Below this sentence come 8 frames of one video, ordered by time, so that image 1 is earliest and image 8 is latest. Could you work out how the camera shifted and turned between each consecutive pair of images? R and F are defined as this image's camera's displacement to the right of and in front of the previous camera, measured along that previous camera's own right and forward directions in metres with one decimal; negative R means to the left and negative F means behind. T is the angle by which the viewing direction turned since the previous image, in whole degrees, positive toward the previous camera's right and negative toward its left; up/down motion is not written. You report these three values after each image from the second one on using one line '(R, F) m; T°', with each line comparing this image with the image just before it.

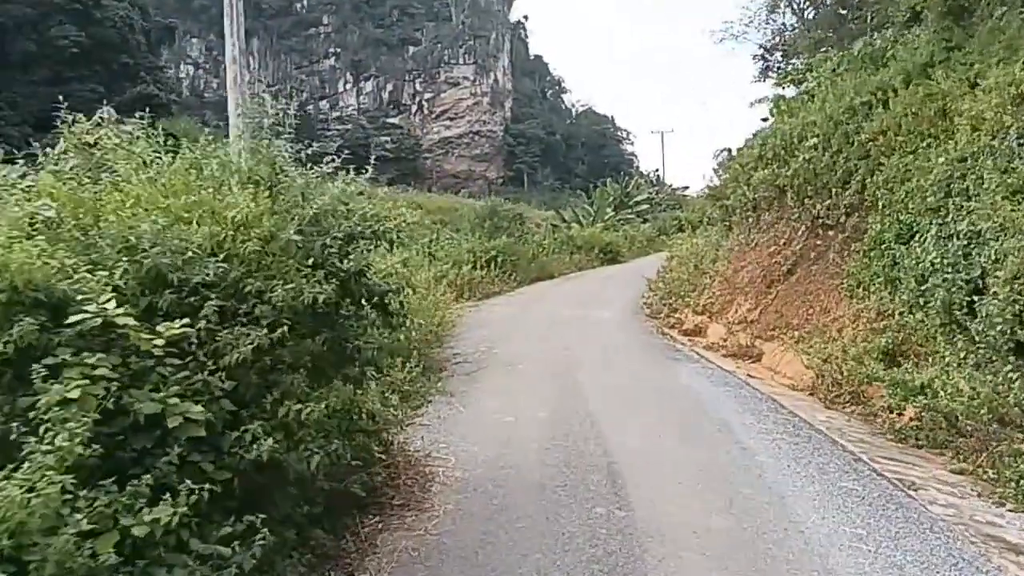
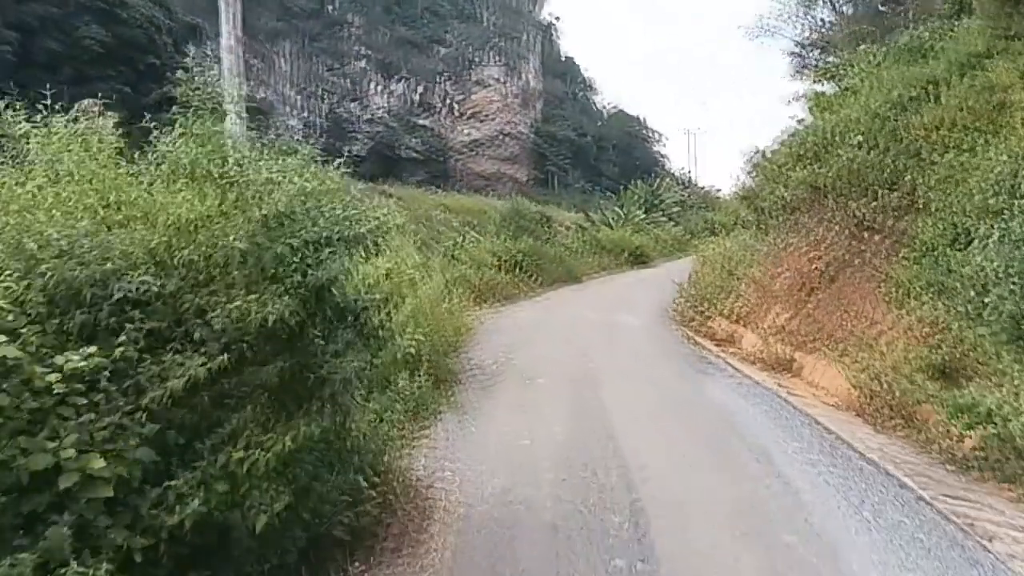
(+0.1, +0.6) m; -2°
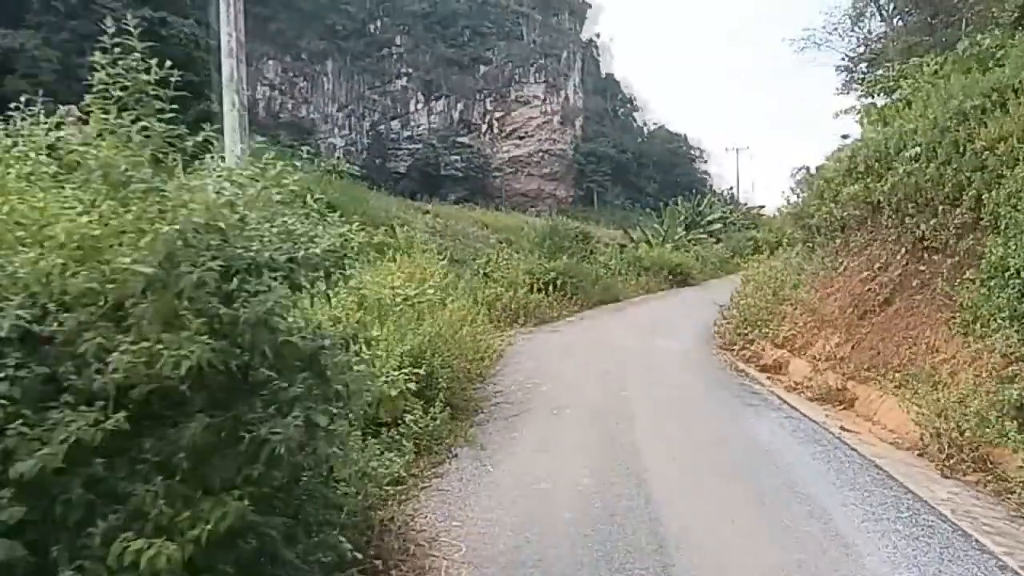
(+0.1, +0.6) m; -3°
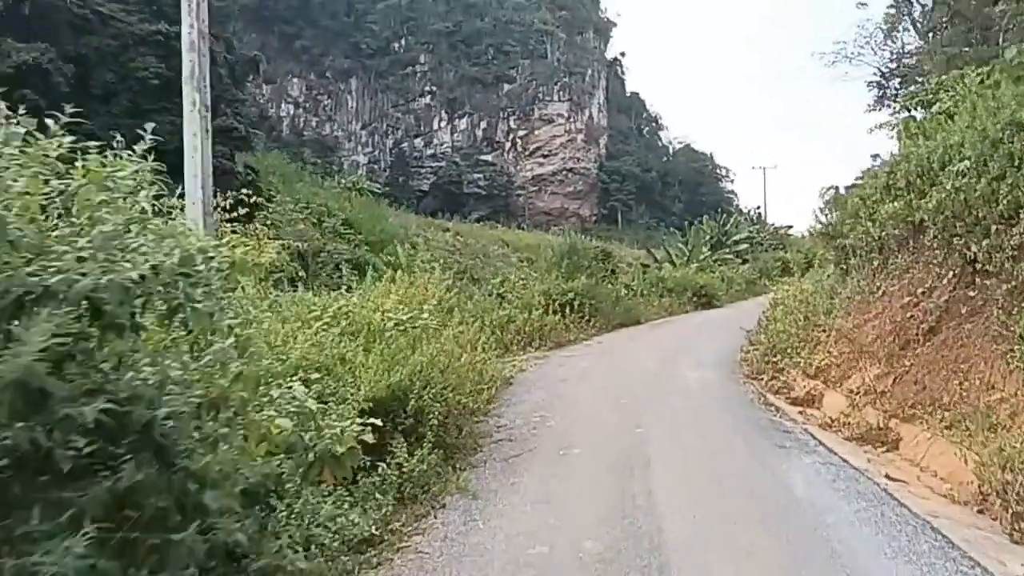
(+0.2, +0.7) m; -2°
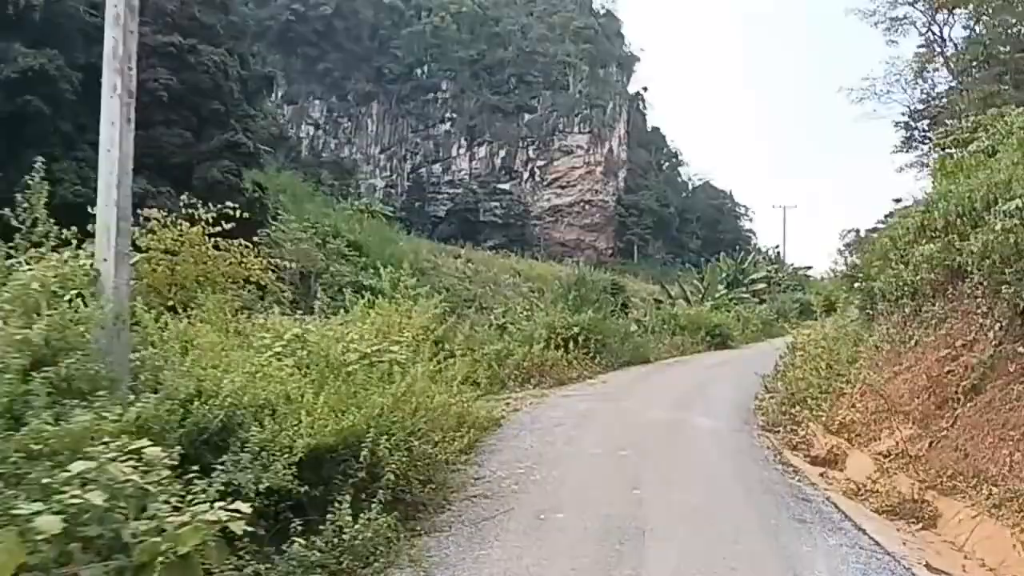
(+0.2, +0.9) m; -1°
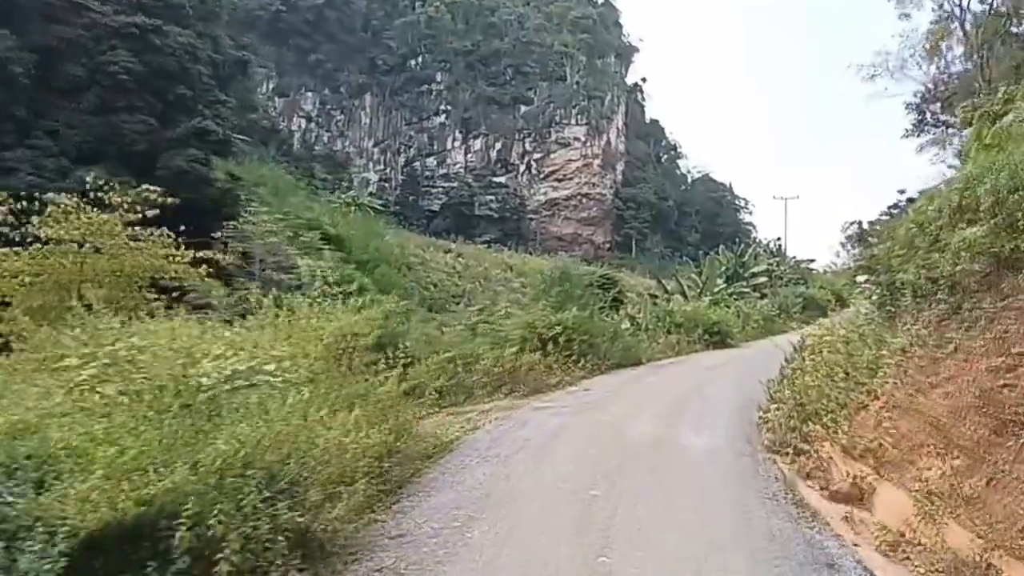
(+0.4, +1.6) m; 0°
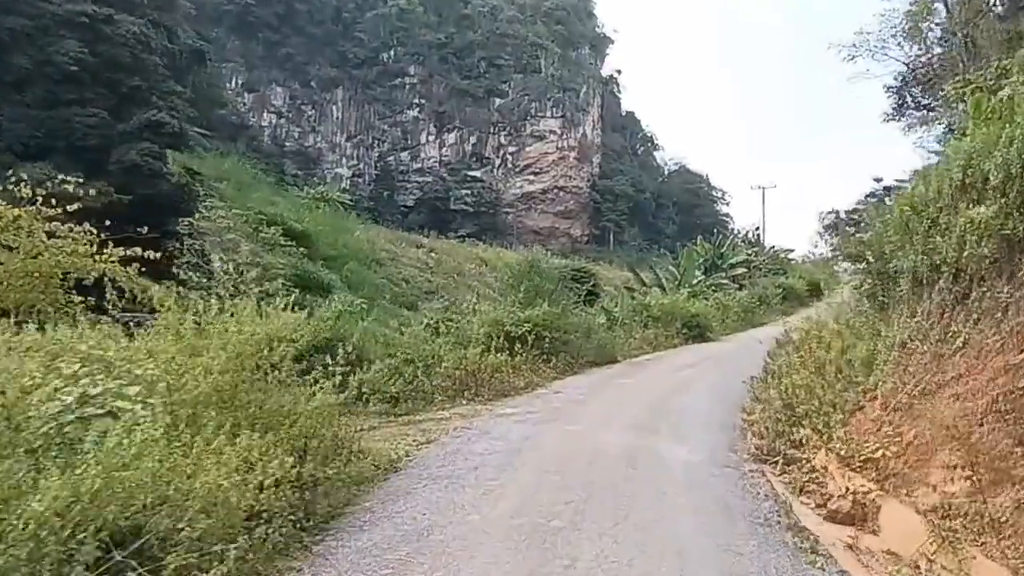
(+0.2, +0.9) m; +1°
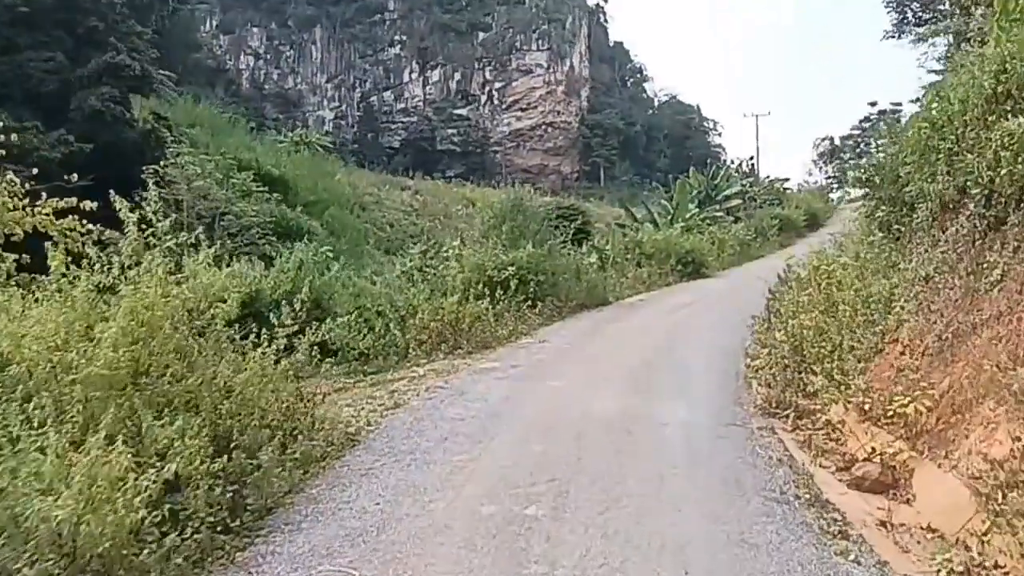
(+0.2, +0.9) m; 0°
